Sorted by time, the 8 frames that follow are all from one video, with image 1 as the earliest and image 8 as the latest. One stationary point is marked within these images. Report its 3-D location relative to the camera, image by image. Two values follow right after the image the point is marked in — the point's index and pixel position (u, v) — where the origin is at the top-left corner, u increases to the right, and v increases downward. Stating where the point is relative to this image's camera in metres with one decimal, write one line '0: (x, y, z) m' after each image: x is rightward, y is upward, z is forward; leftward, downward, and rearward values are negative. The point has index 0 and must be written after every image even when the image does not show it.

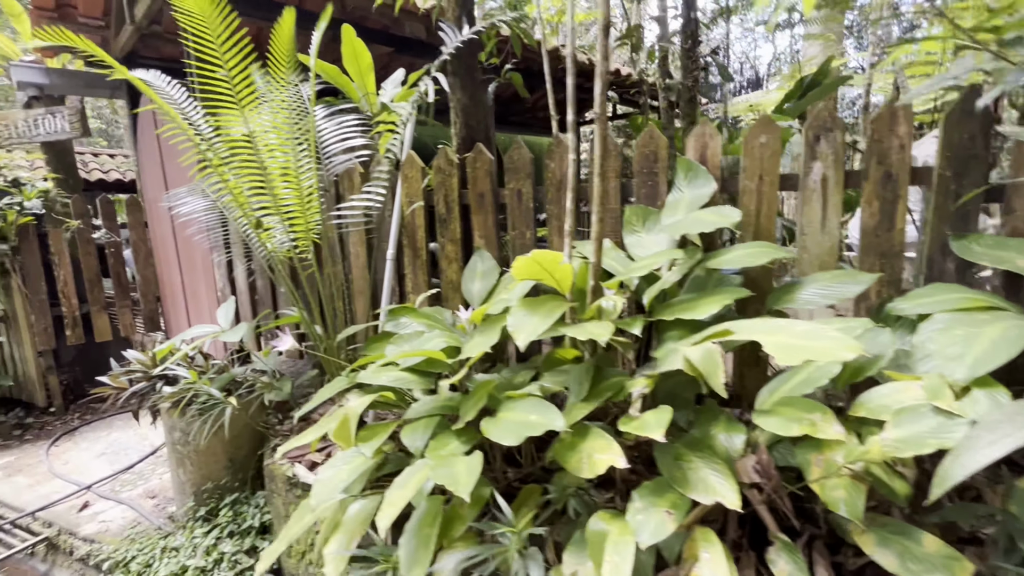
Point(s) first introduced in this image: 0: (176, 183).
0: (-2.0, +0.6, +2.8) m
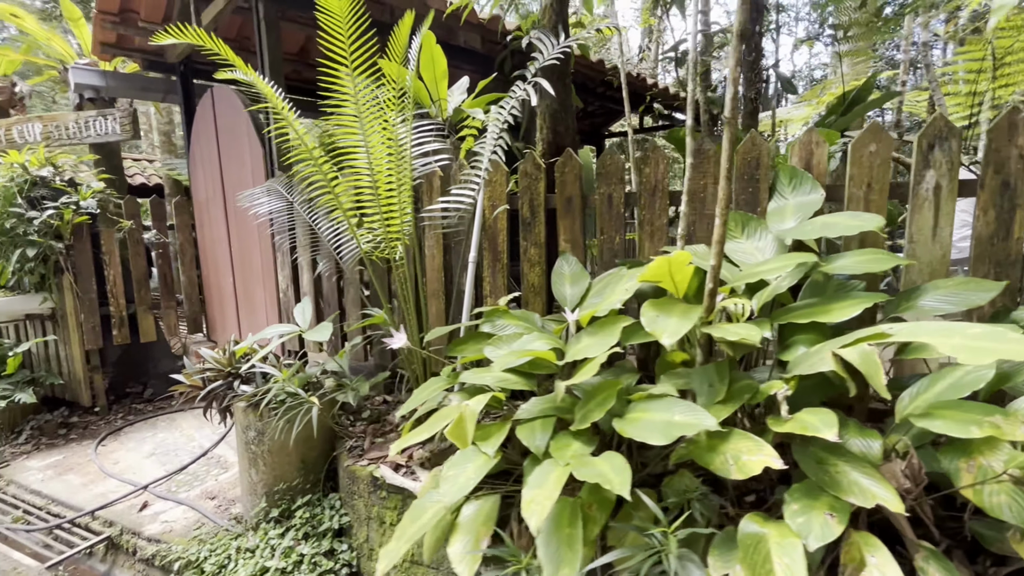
0: (-1.6, +0.6, +2.8) m
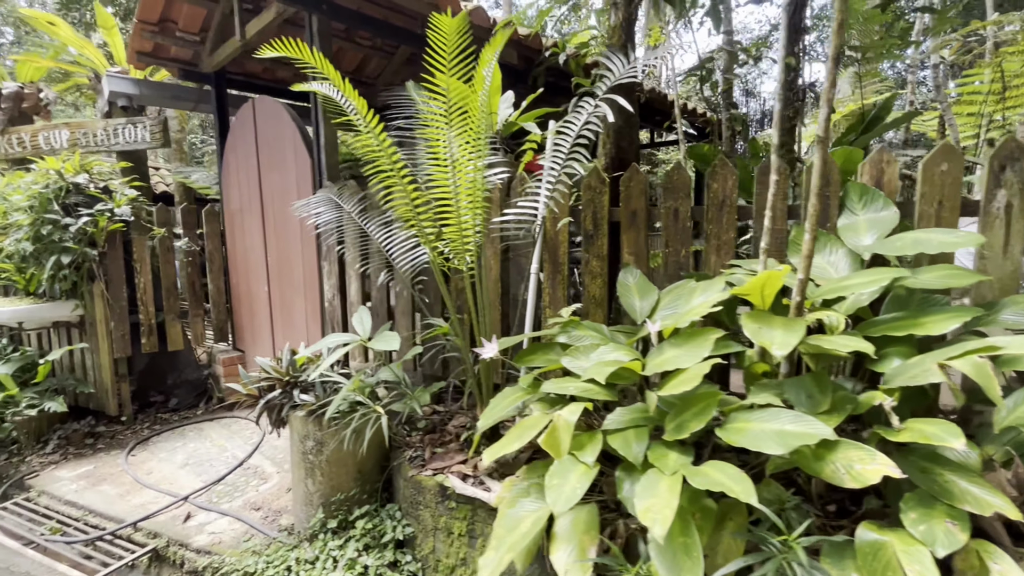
0: (-1.4, +0.6, +2.8) m
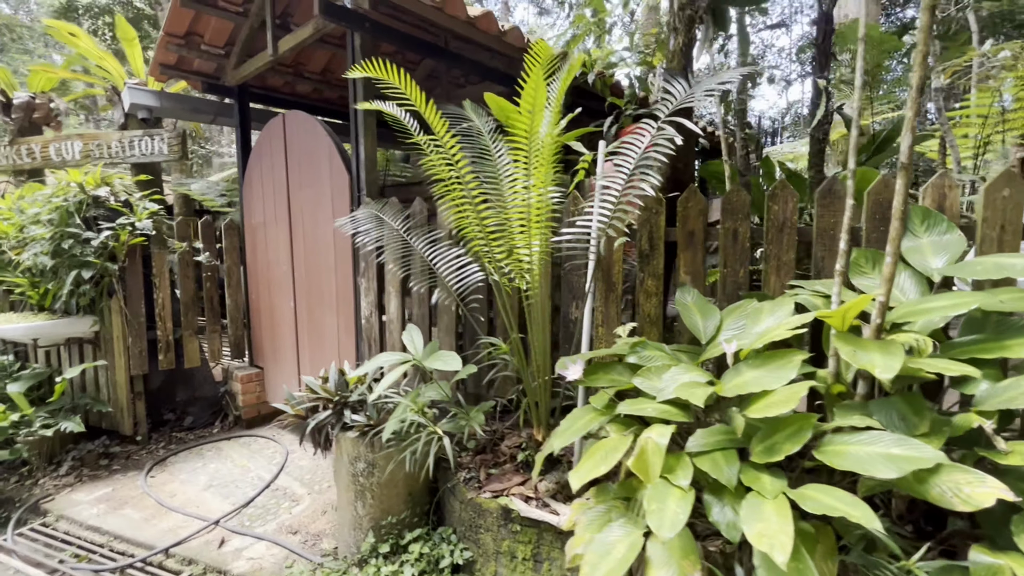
0: (-1.2, +0.5, +2.8) m
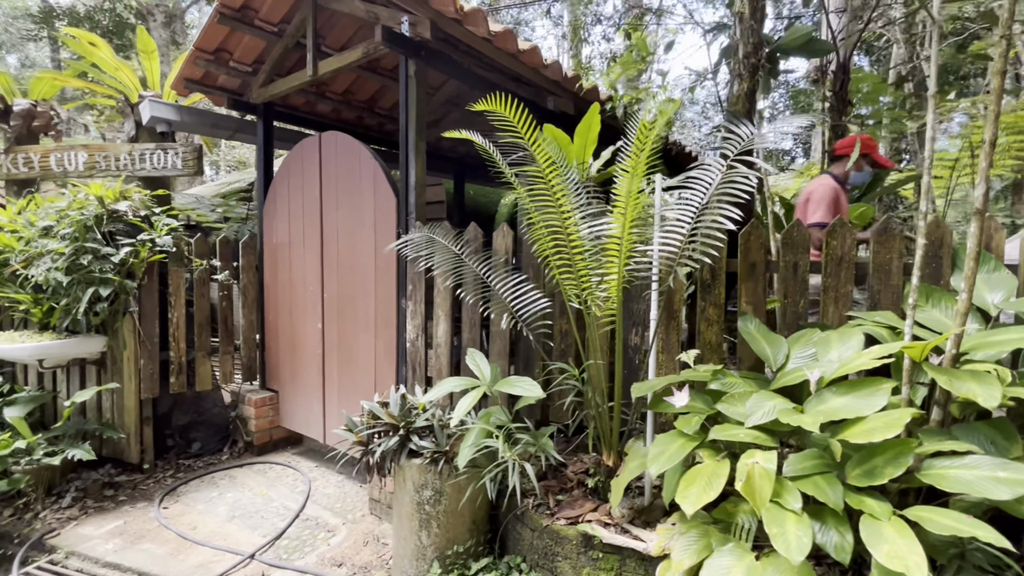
0: (-1.0, +0.3, +2.8) m
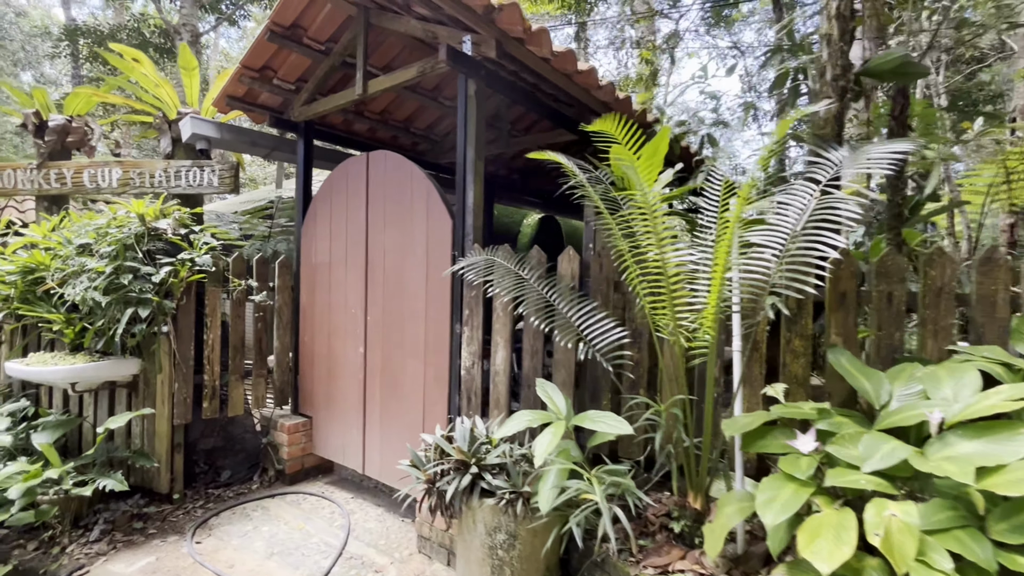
0: (-0.7, +0.2, +2.7) m
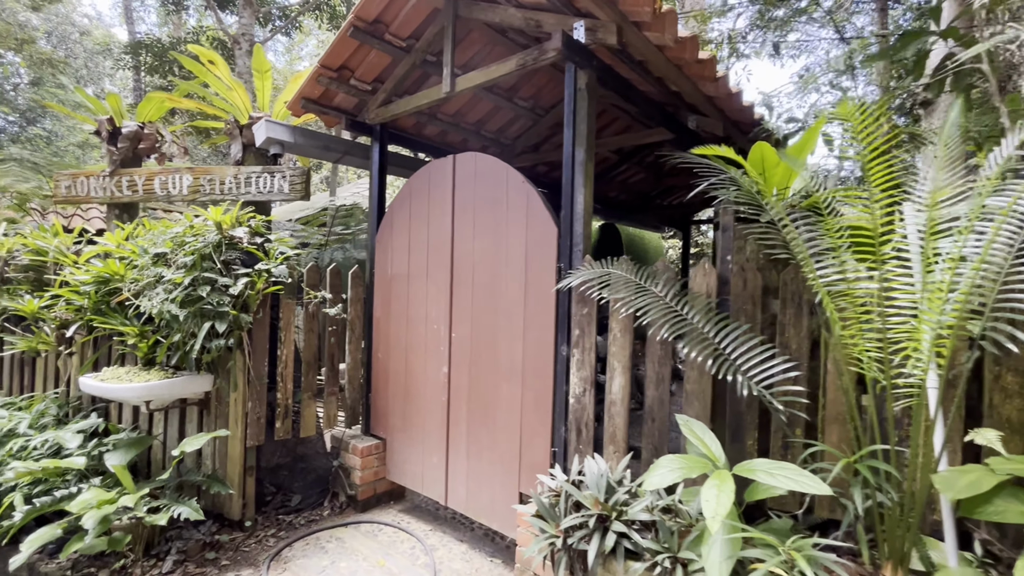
0: (-0.1, +0.1, +2.5) m
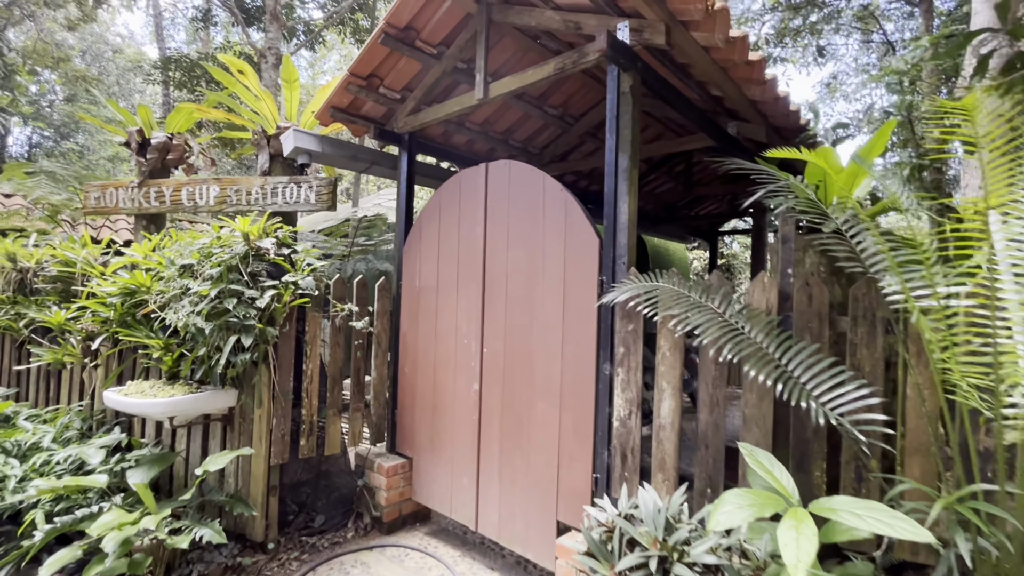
0: (0.0, +0.1, +2.3) m
